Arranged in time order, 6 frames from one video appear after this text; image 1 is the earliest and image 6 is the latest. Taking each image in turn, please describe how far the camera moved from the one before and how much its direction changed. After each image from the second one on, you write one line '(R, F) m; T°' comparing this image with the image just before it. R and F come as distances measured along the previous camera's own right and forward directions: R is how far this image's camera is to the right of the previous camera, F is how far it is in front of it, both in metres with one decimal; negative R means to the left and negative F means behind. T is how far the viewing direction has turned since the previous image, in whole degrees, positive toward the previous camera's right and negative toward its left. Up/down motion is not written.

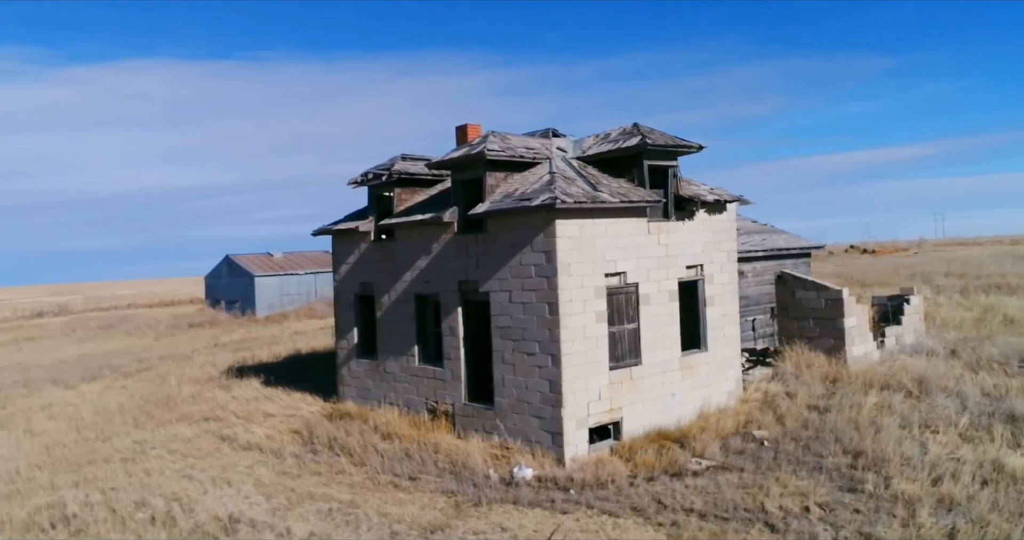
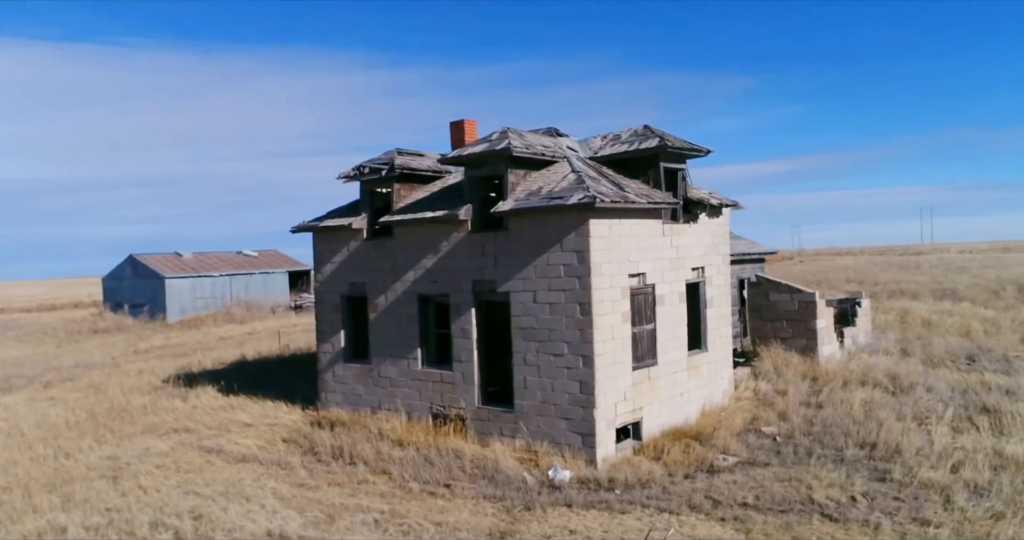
(-2.2, +0.4) m; +9°
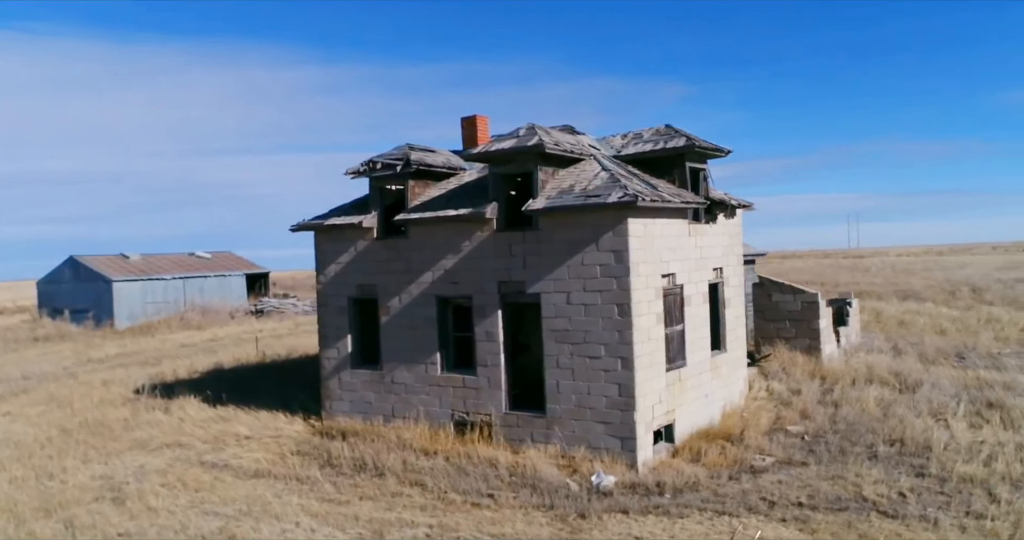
(-1.5, +0.4) m; +5°
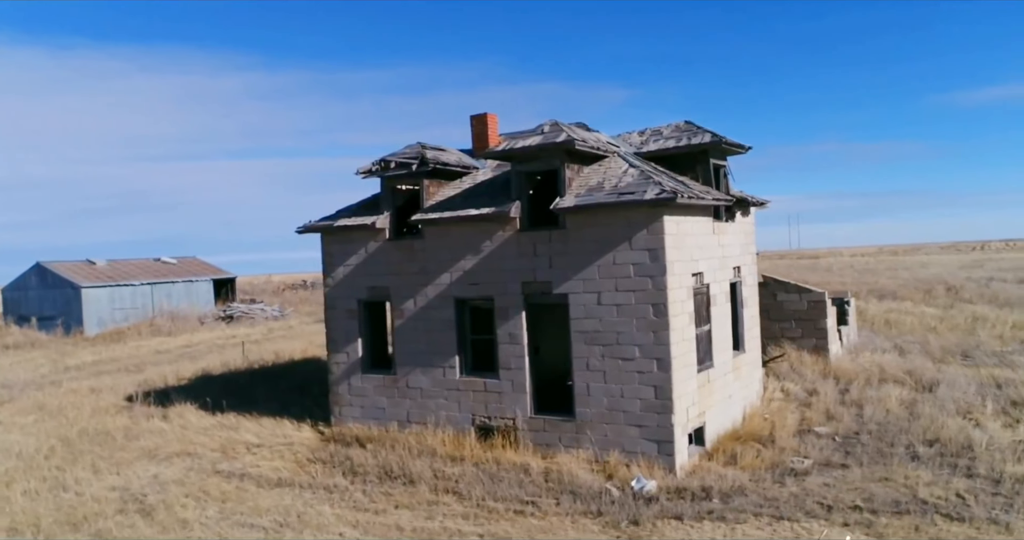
(-1.0, +0.4) m; +3°
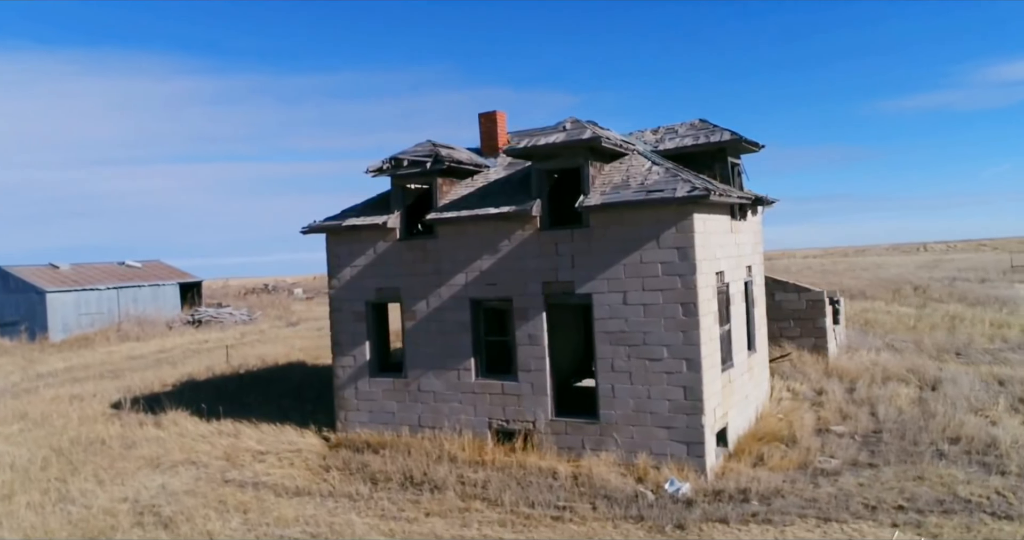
(-1.0, +0.3) m; +3°
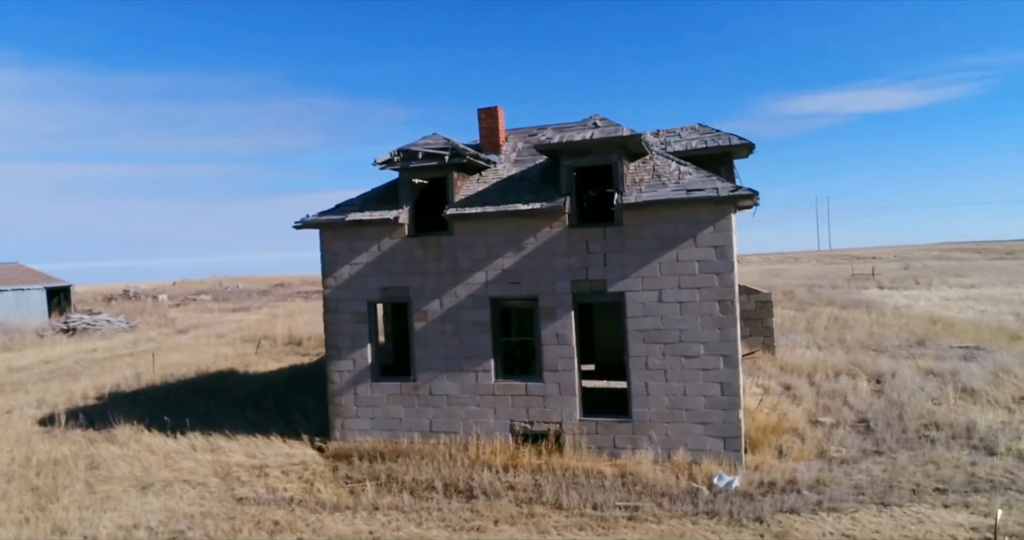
(-2.7, +0.6) m; +11°
